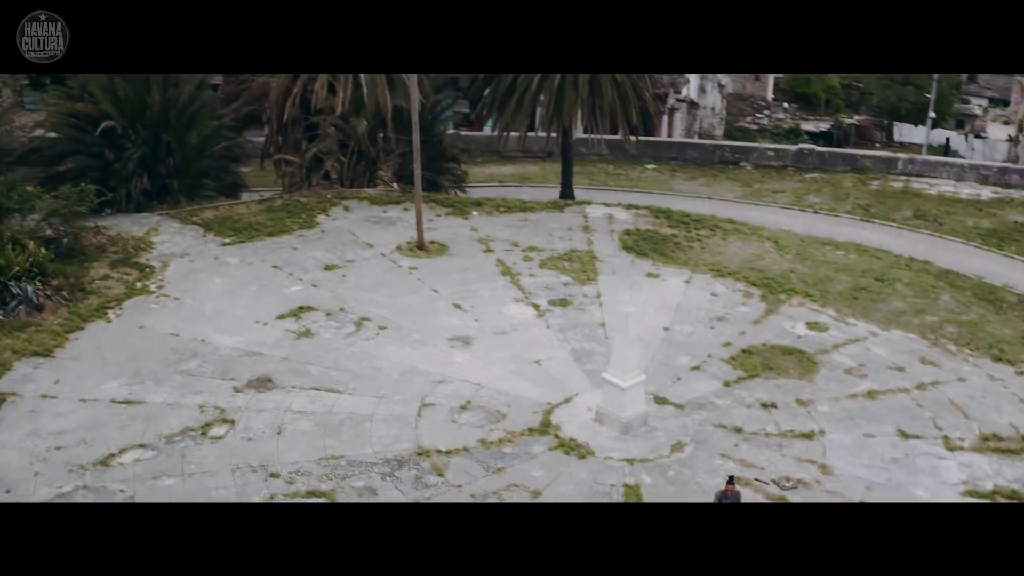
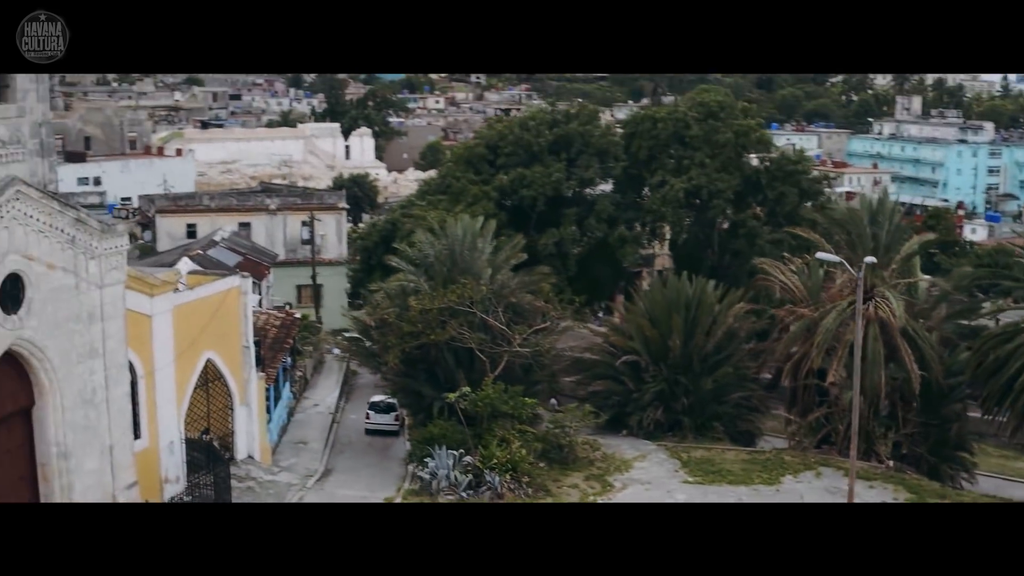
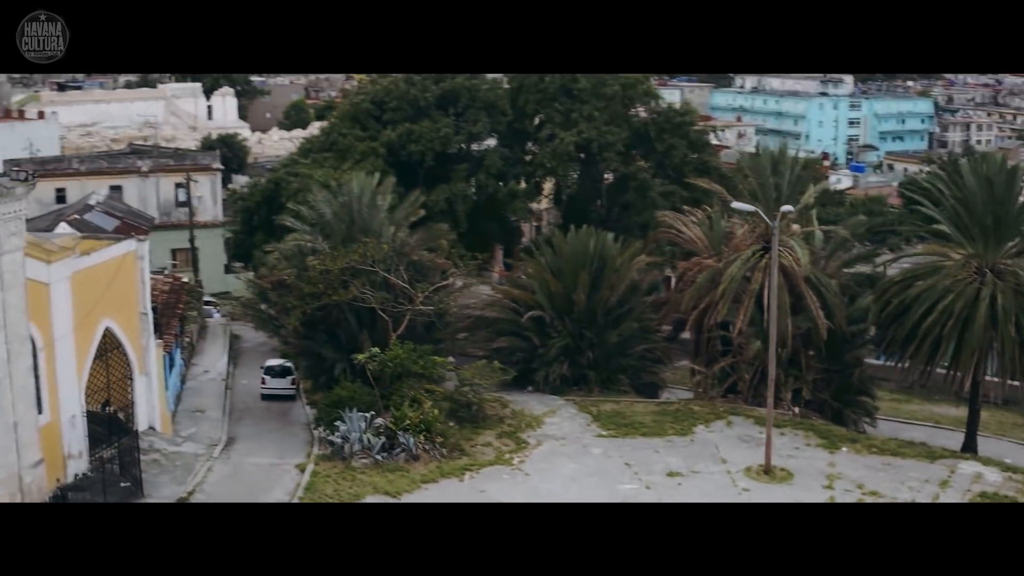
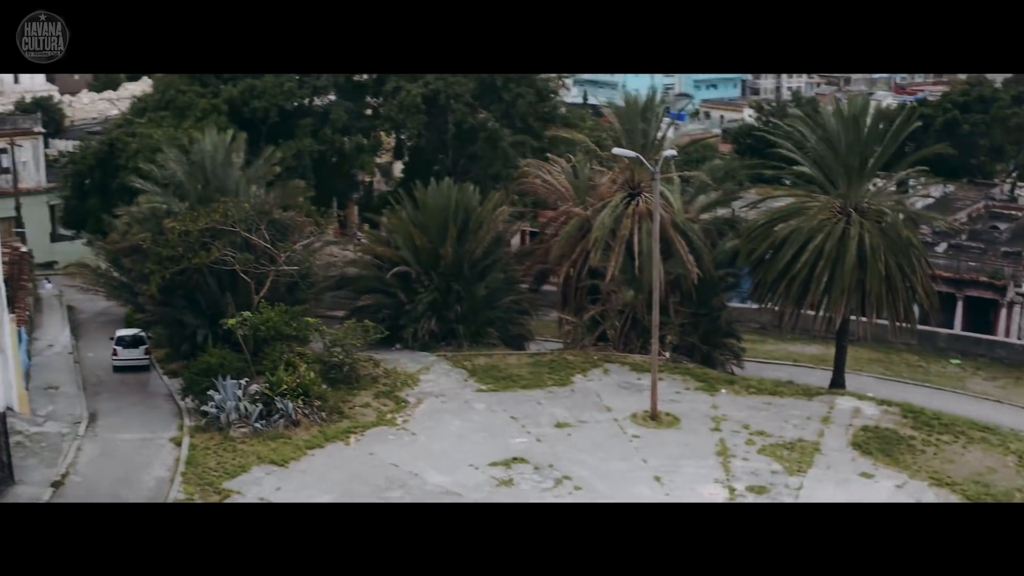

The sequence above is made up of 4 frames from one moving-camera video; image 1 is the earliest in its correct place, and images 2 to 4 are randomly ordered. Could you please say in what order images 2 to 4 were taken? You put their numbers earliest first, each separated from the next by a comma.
4, 3, 2
